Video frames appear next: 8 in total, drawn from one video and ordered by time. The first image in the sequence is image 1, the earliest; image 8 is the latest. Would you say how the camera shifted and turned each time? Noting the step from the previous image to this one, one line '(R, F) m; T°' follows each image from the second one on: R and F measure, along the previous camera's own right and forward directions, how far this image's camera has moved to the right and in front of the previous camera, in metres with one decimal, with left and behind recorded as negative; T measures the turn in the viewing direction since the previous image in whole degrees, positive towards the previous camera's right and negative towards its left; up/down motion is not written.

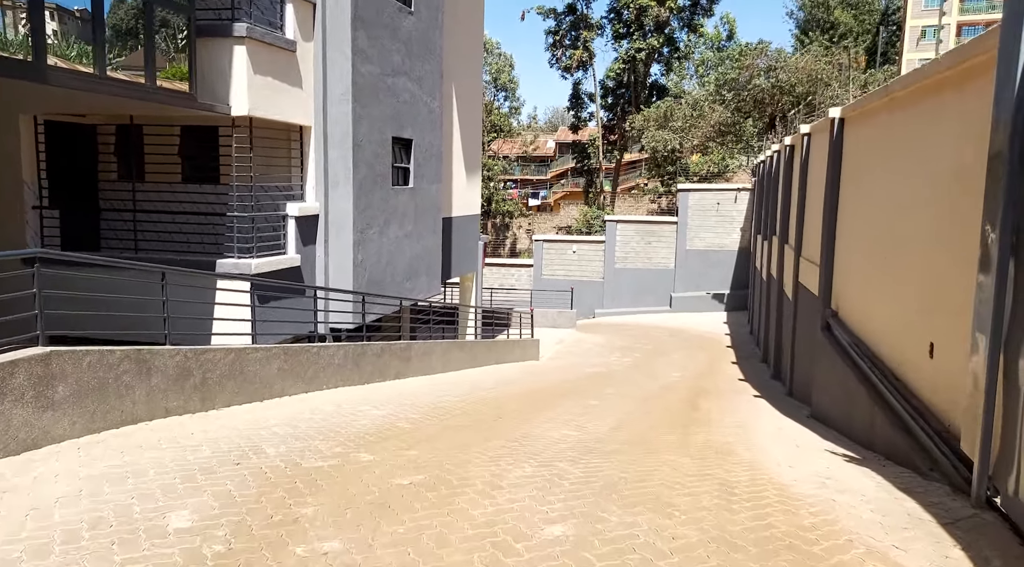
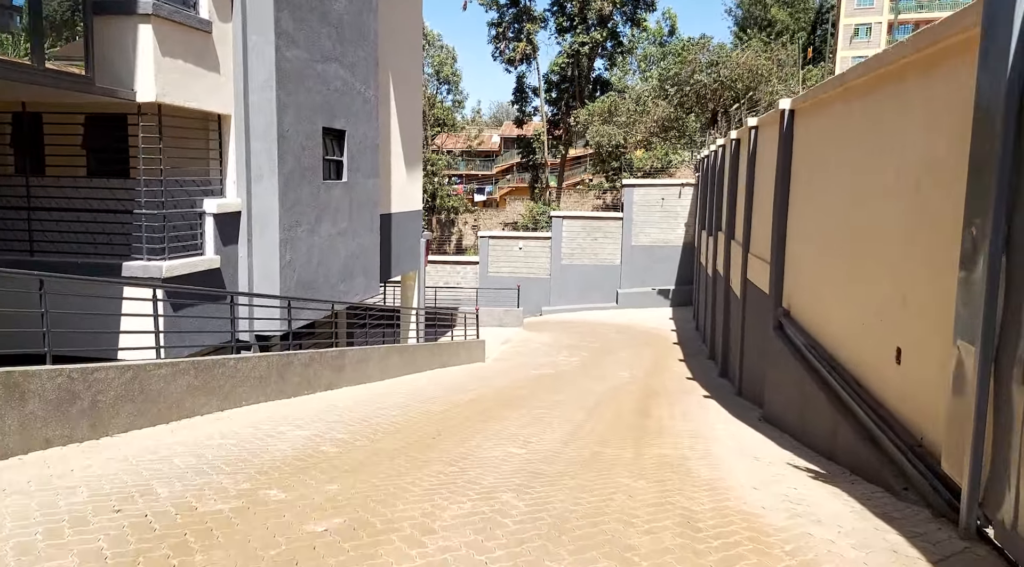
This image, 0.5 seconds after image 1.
(+0.1, +0.7) m; +4°
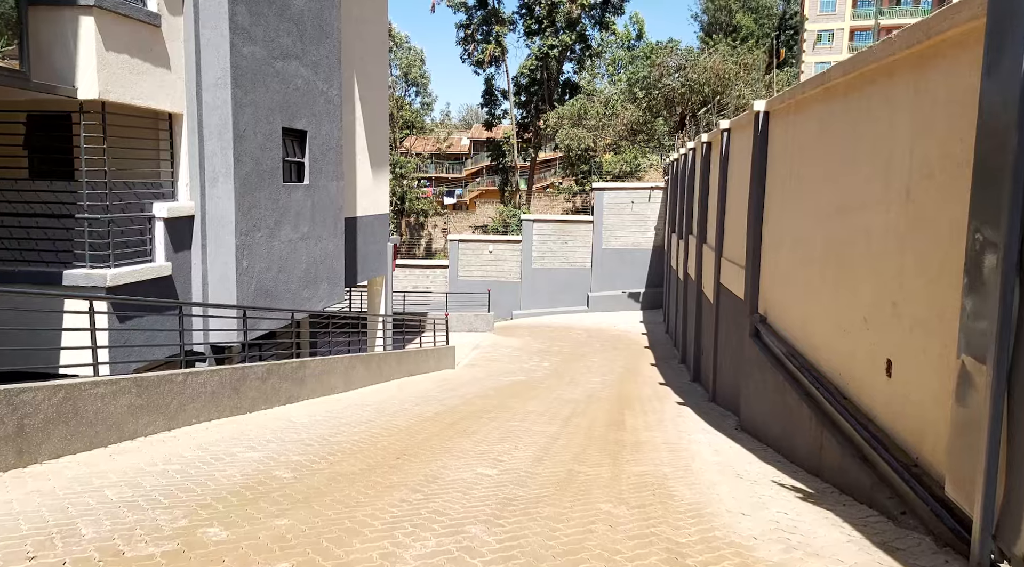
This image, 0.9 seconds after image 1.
(0.0, +0.5) m; +2°
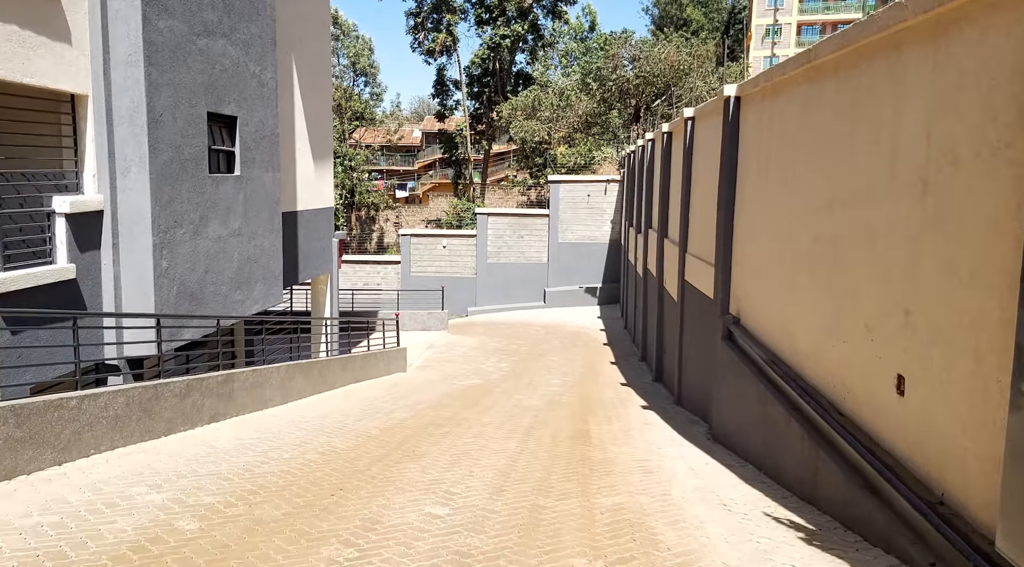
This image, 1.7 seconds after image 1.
(0.0, +1.0) m; +3°
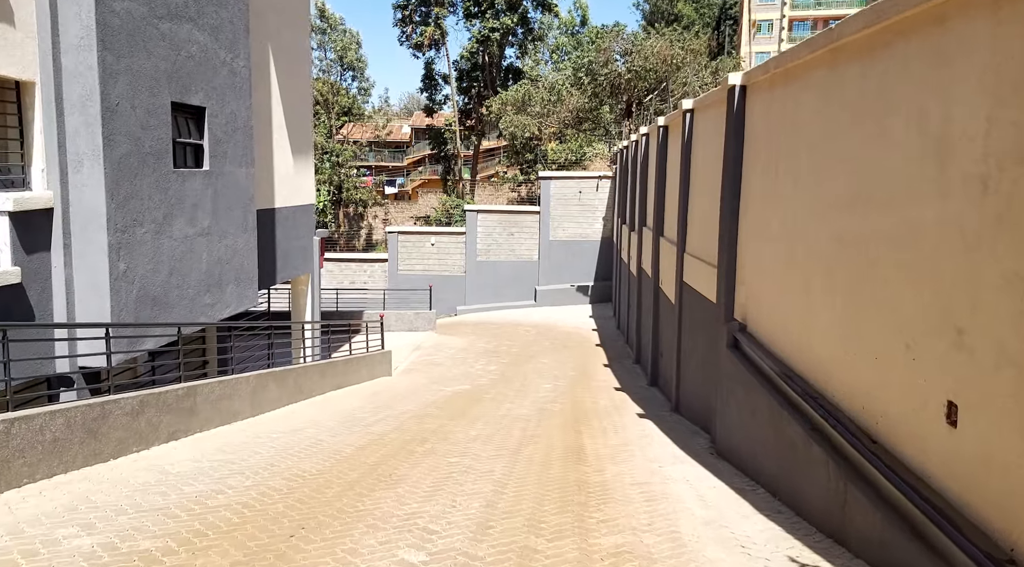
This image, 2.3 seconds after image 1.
(0.0, +0.8) m; +1°
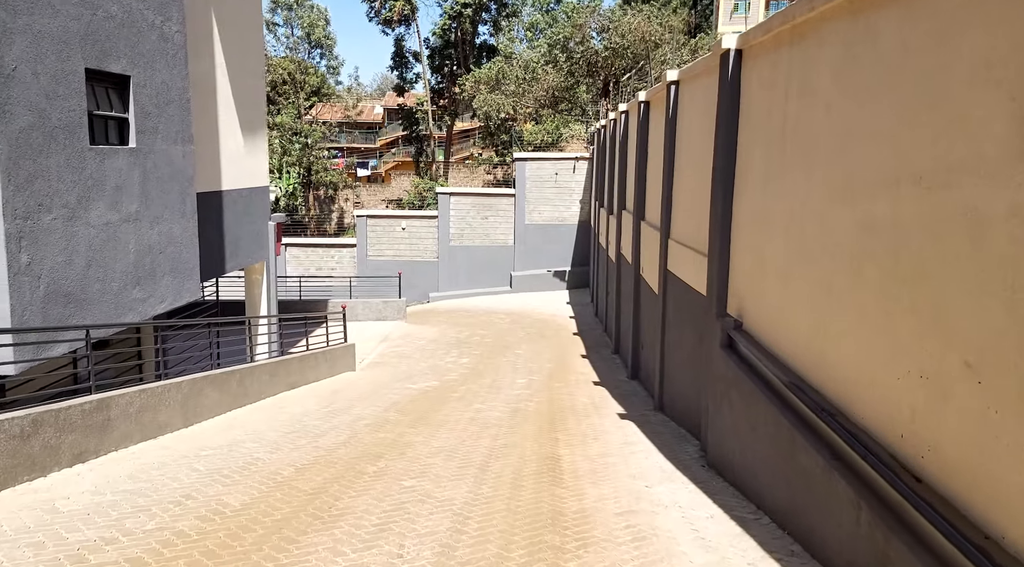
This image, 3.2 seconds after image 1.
(+0.1, +1.1) m; +2°
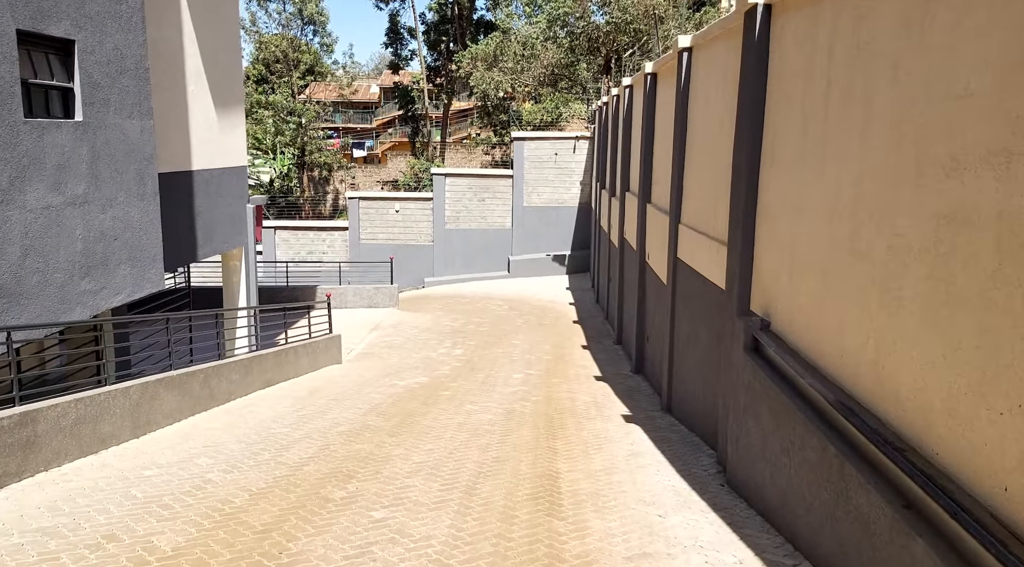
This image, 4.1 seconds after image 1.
(+0.1, +1.1) m; 0°
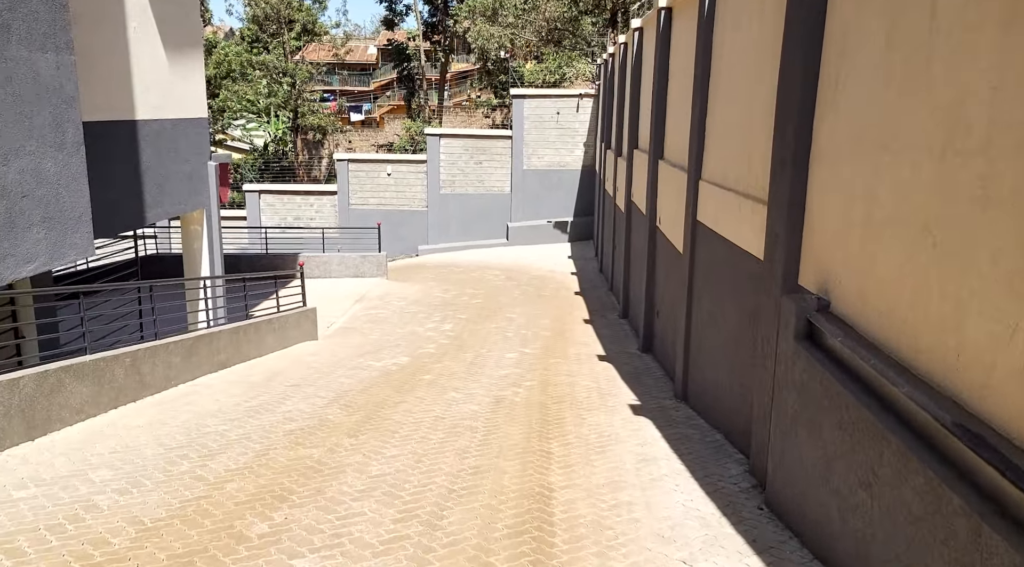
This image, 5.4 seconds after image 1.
(+0.2, +1.6) m; 0°
